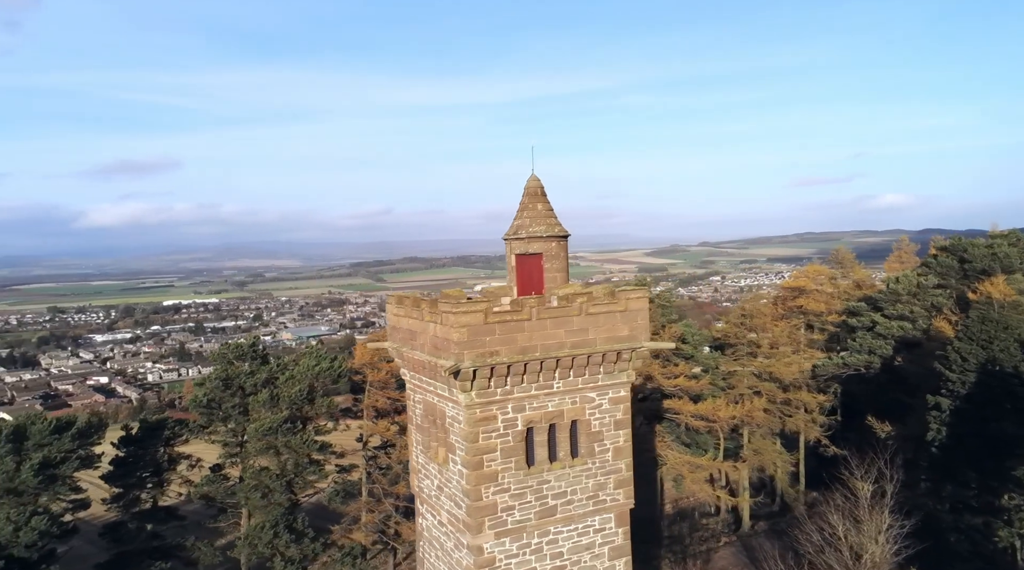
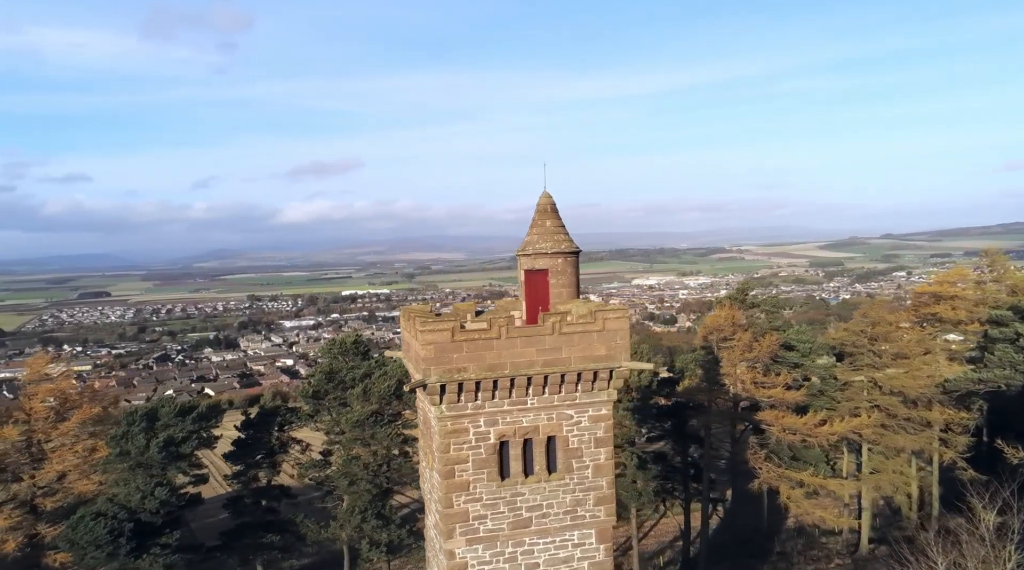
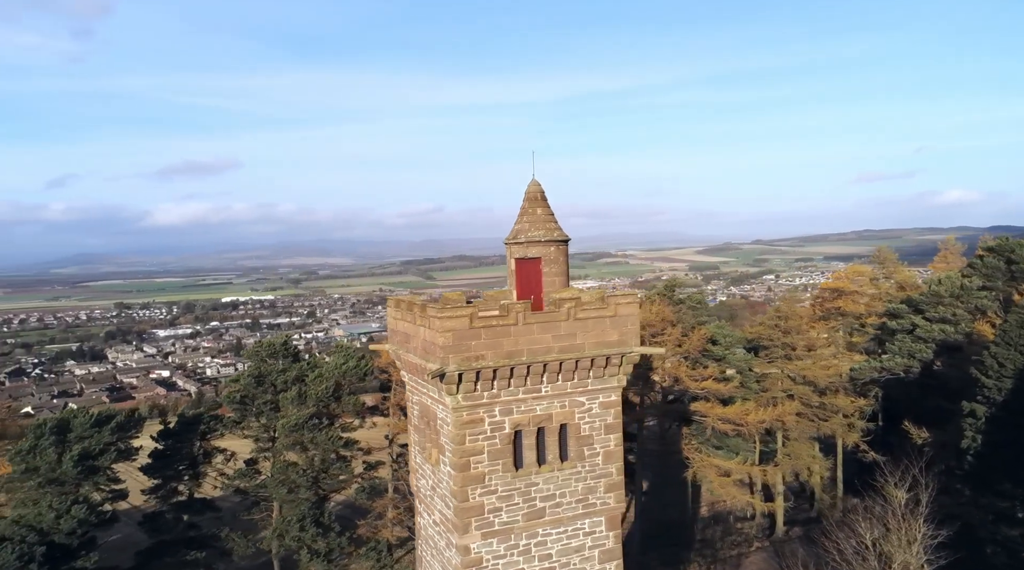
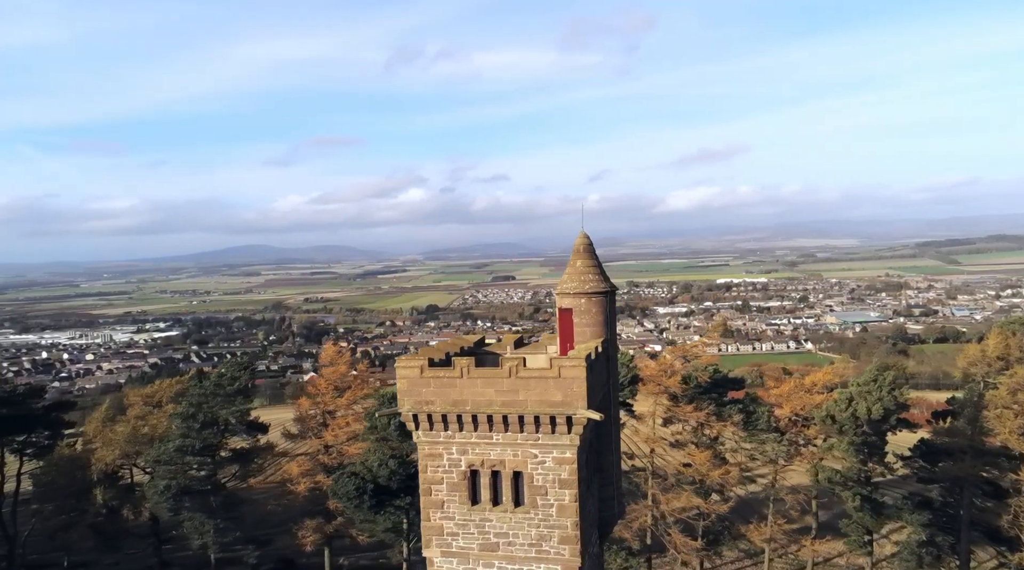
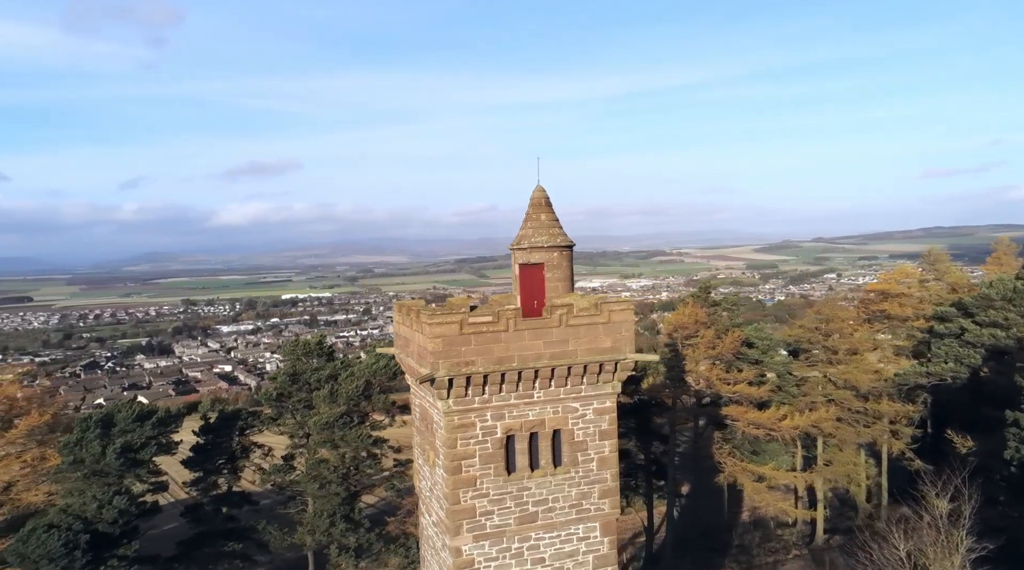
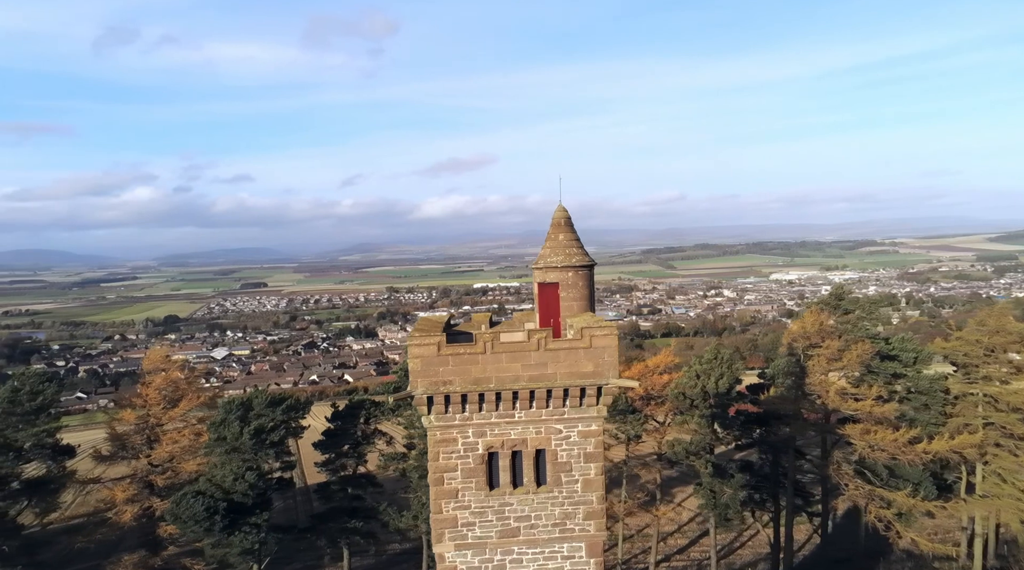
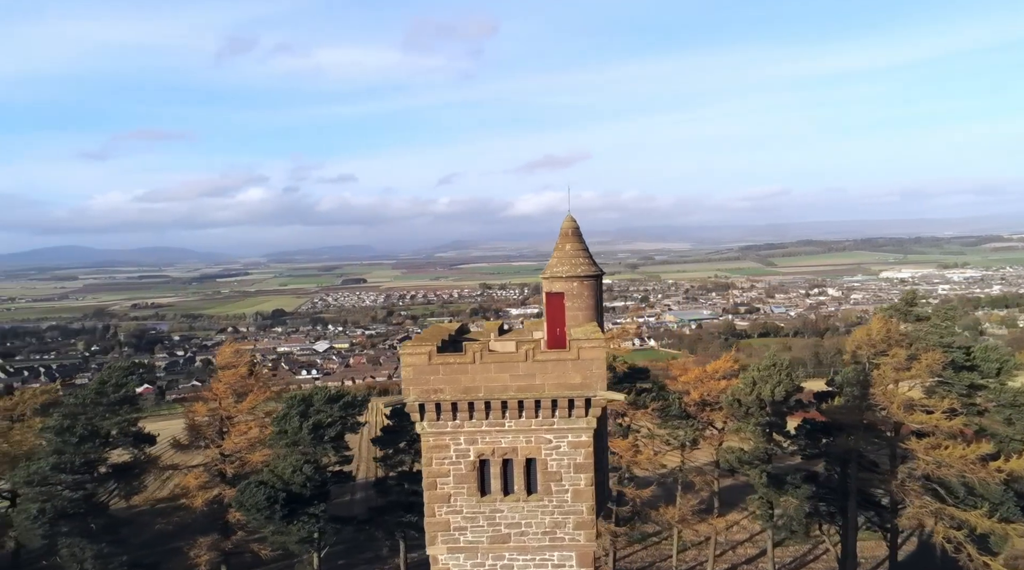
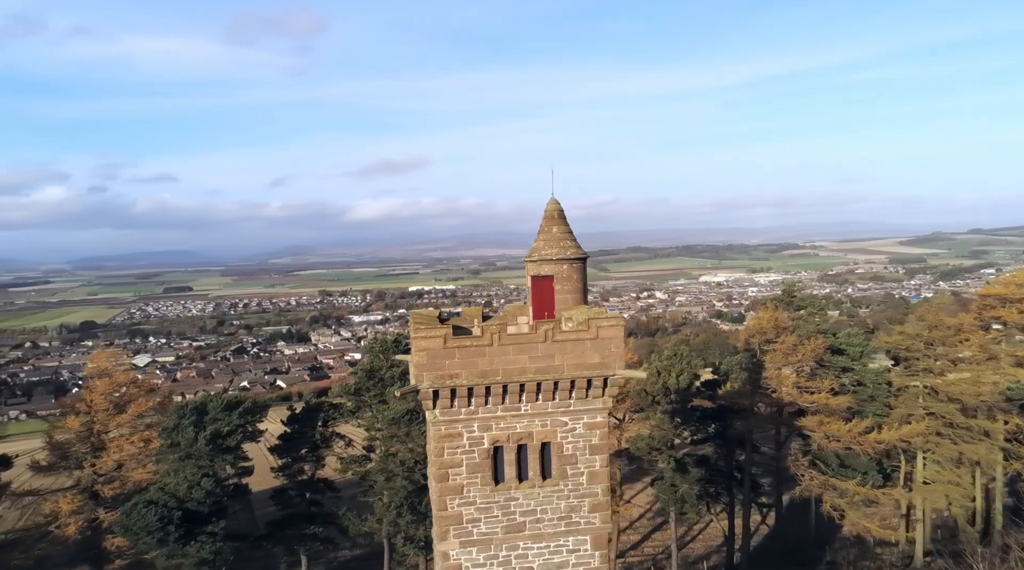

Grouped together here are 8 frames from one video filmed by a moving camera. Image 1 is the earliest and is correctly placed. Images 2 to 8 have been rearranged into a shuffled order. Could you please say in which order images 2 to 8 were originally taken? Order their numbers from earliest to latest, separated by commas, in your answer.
3, 5, 2, 8, 6, 7, 4
